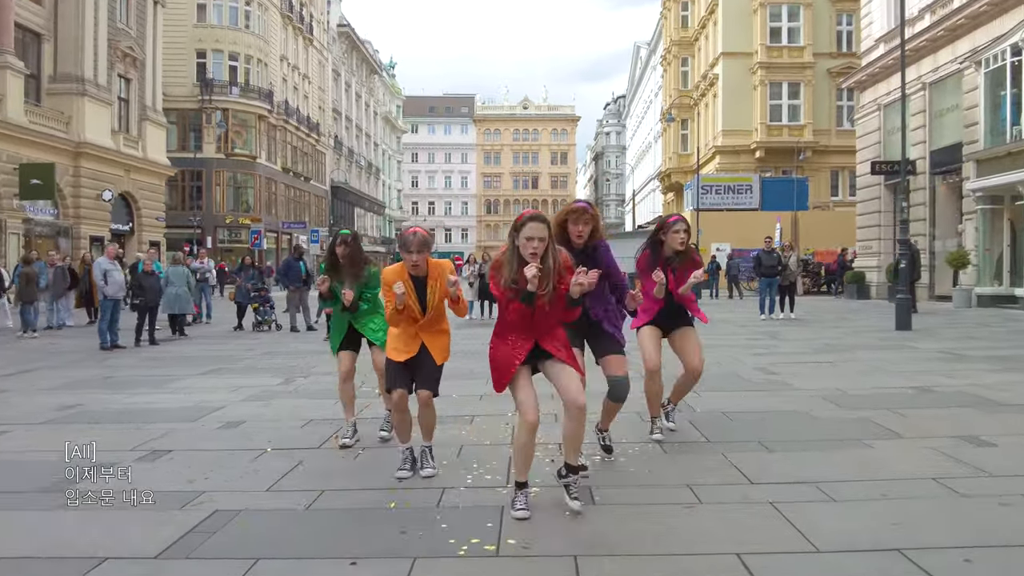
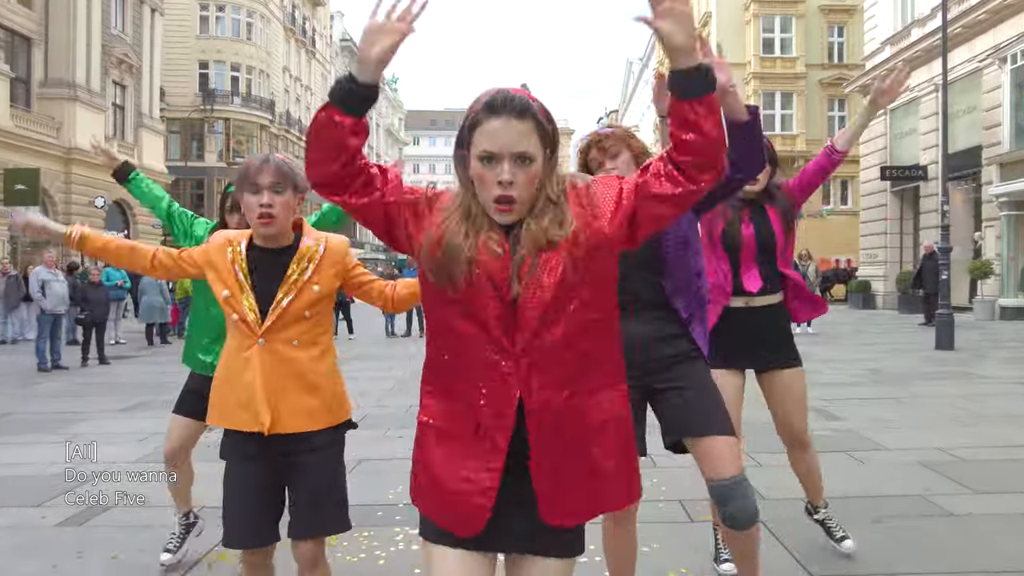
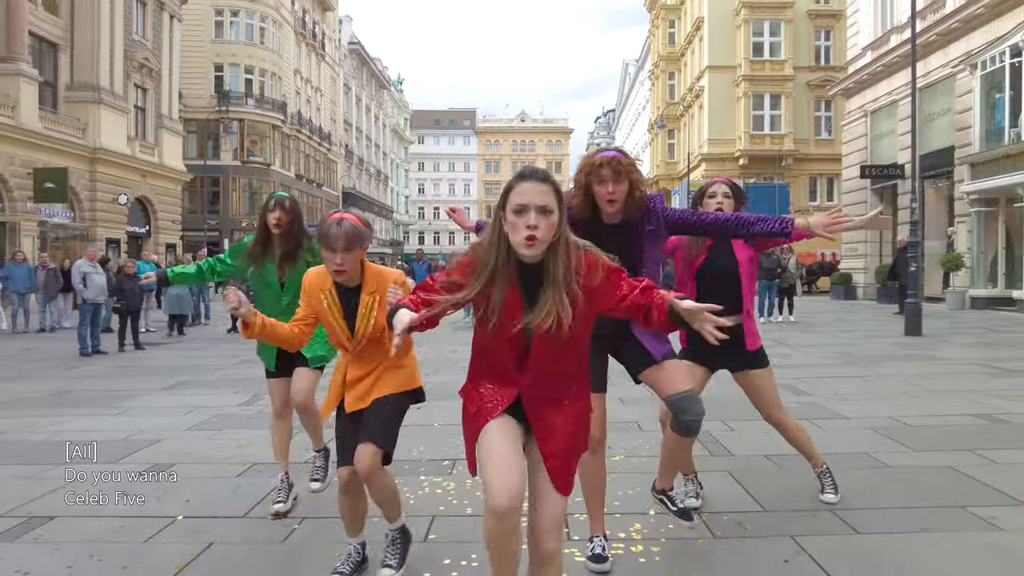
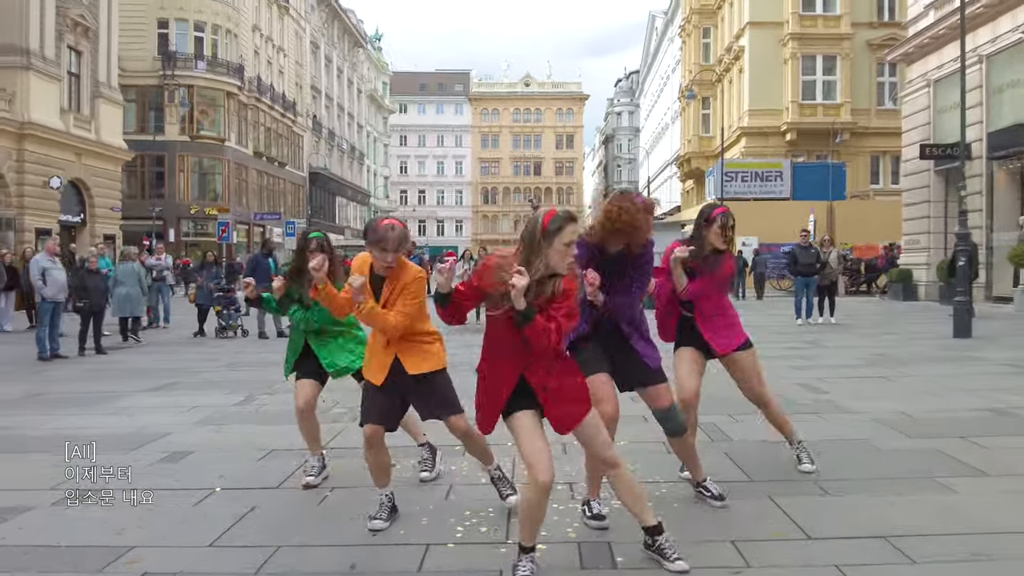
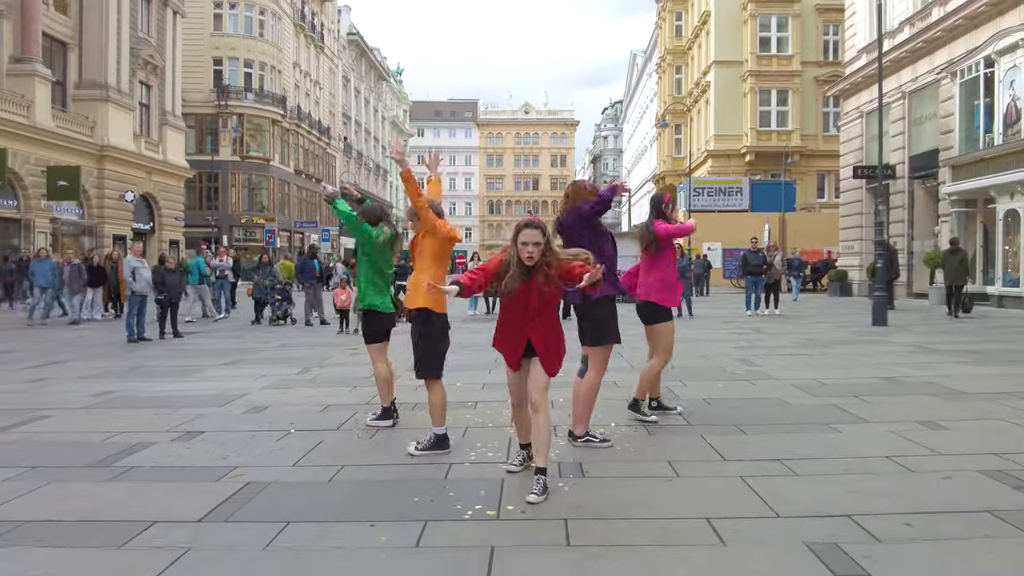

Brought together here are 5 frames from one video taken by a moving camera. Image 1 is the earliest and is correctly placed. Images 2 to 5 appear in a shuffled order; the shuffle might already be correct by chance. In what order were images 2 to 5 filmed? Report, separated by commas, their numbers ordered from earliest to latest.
4, 3, 2, 5
